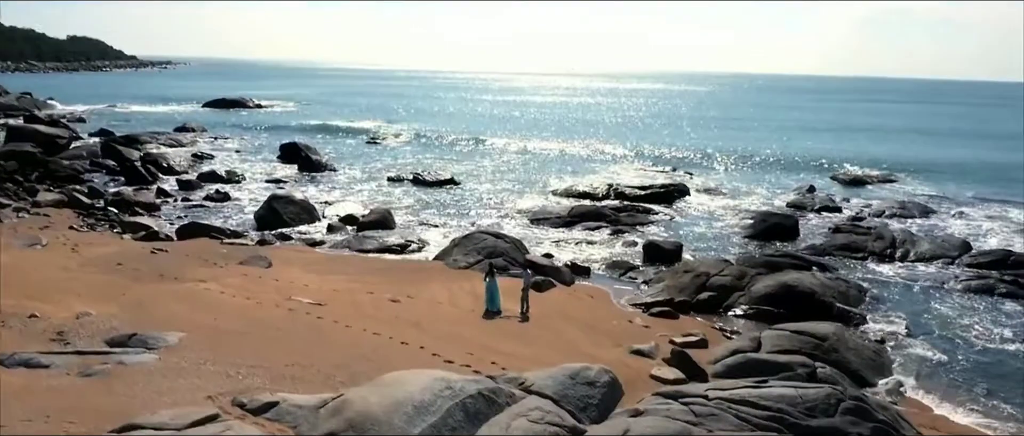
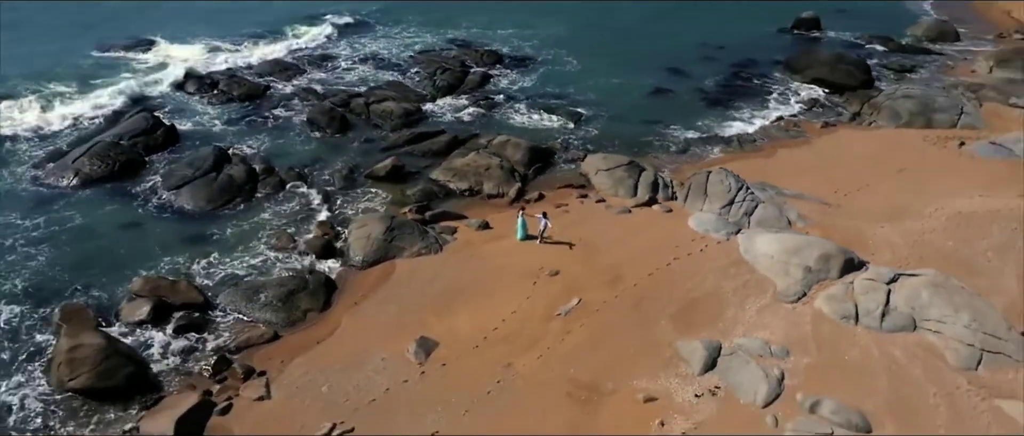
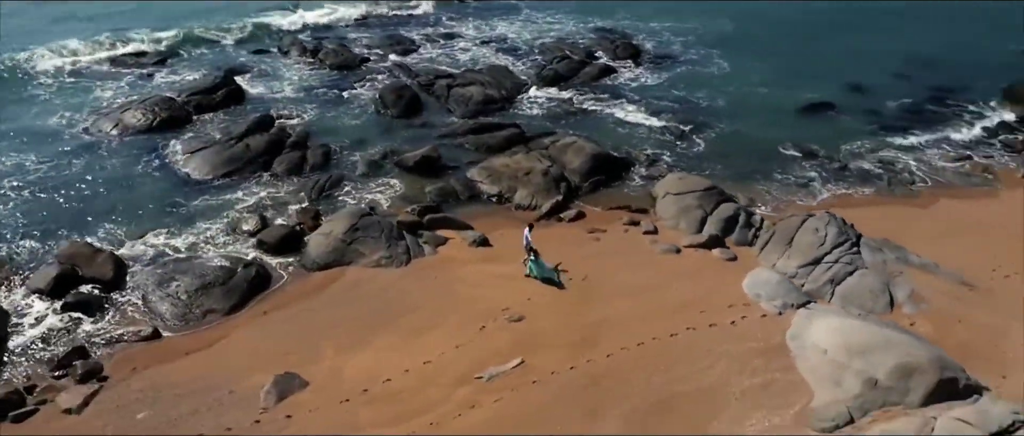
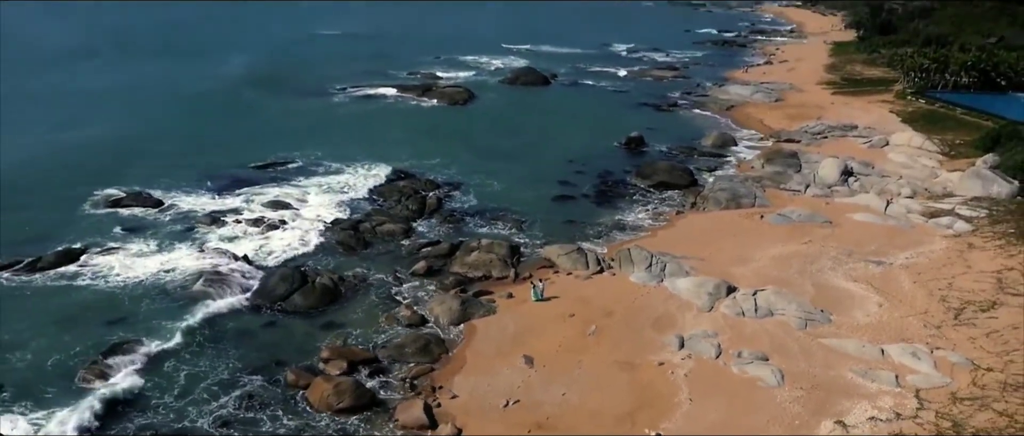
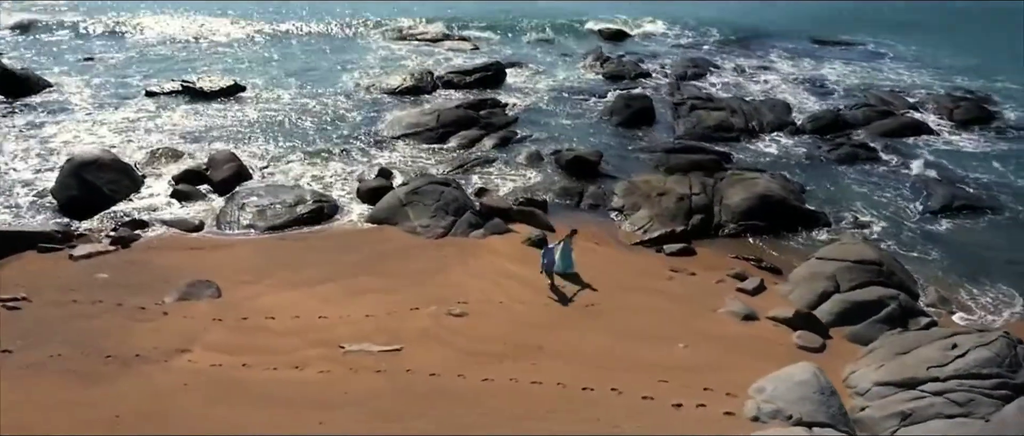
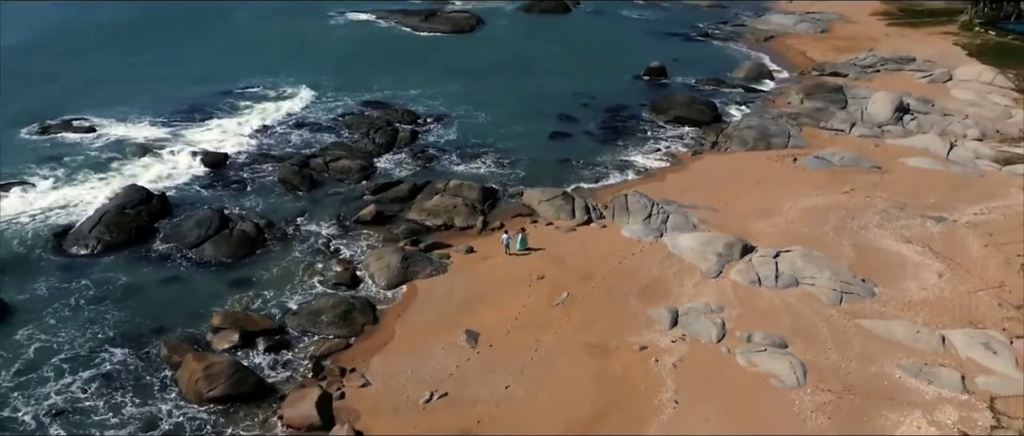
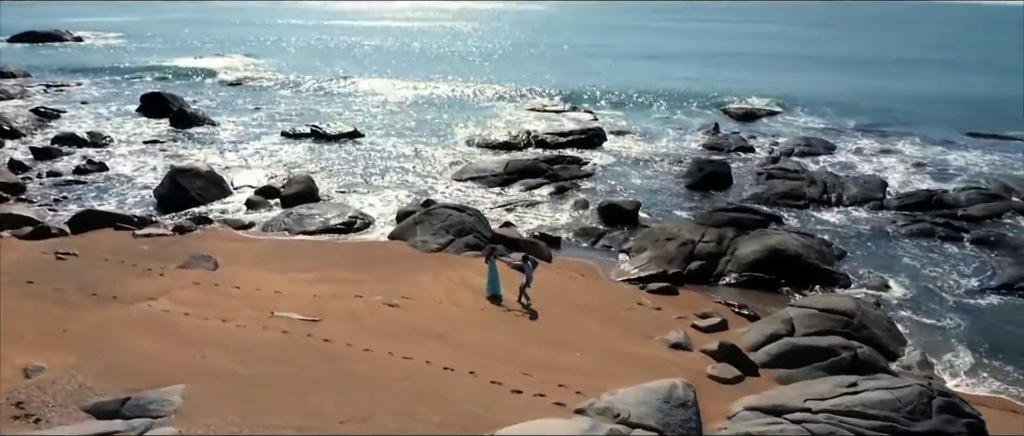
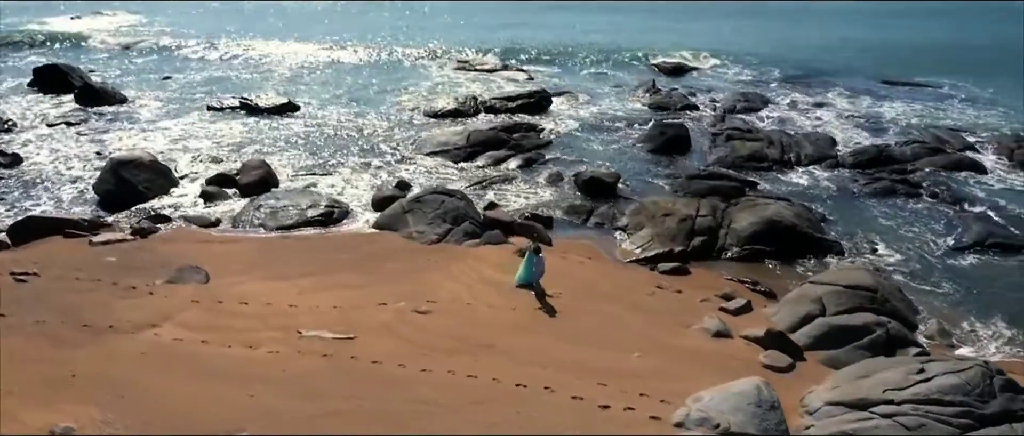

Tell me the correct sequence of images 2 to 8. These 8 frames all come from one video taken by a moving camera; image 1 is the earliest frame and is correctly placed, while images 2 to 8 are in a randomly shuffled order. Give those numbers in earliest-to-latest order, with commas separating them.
7, 8, 5, 3, 2, 6, 4
